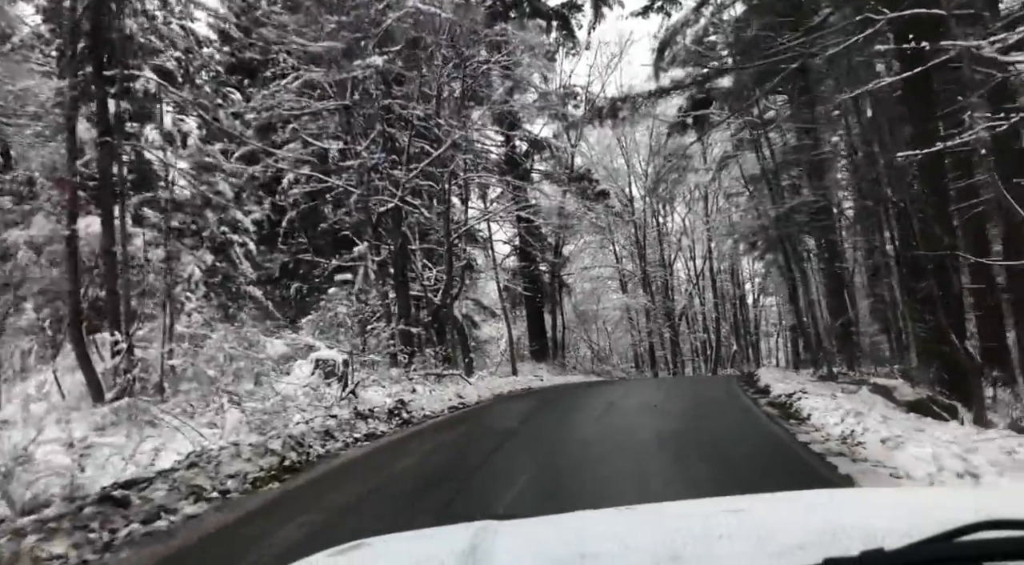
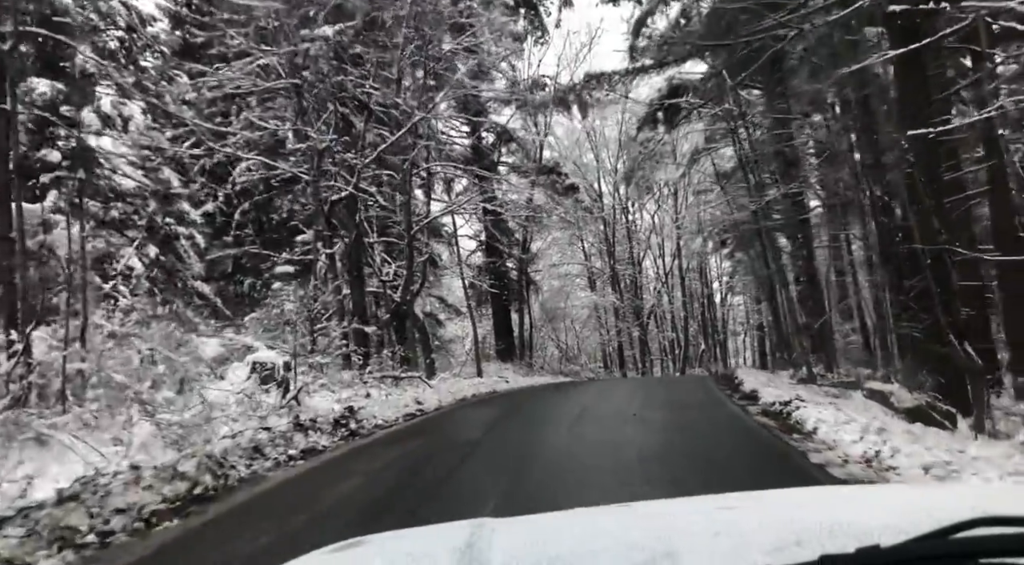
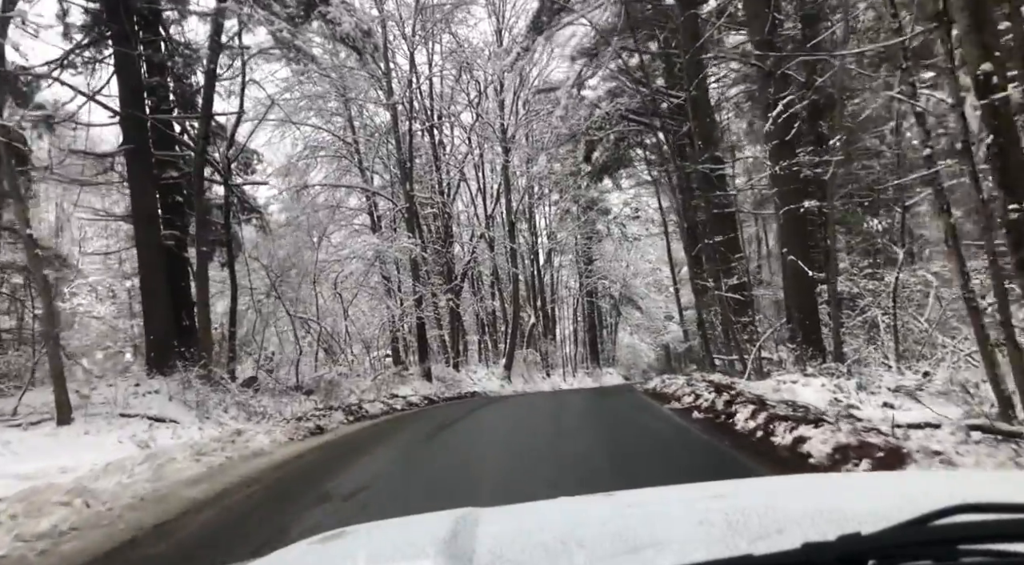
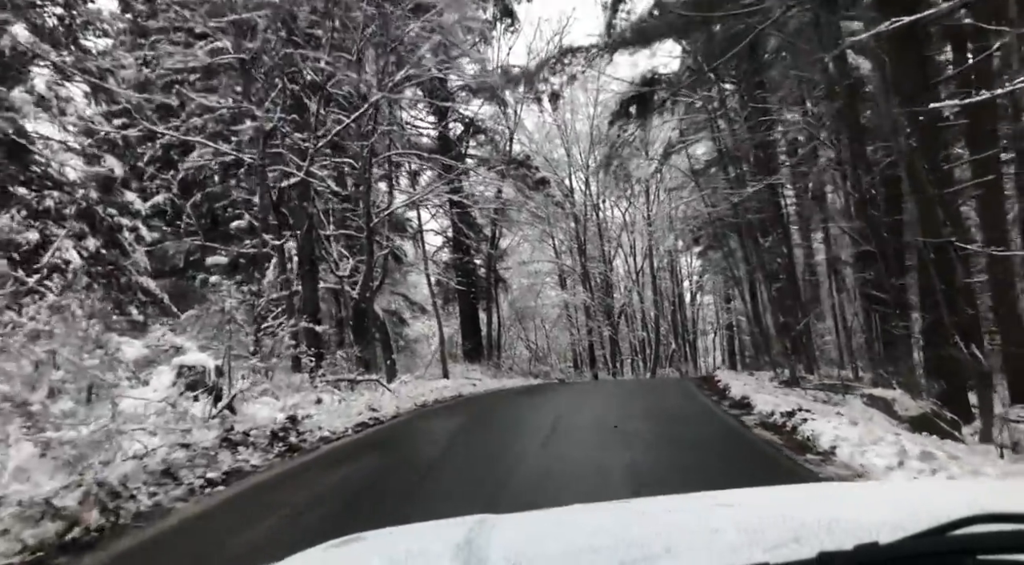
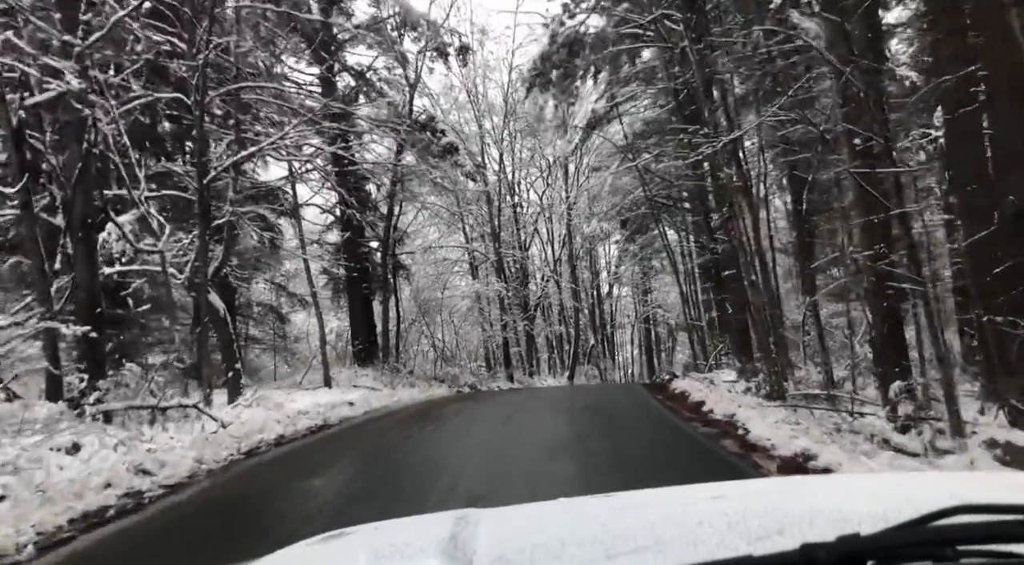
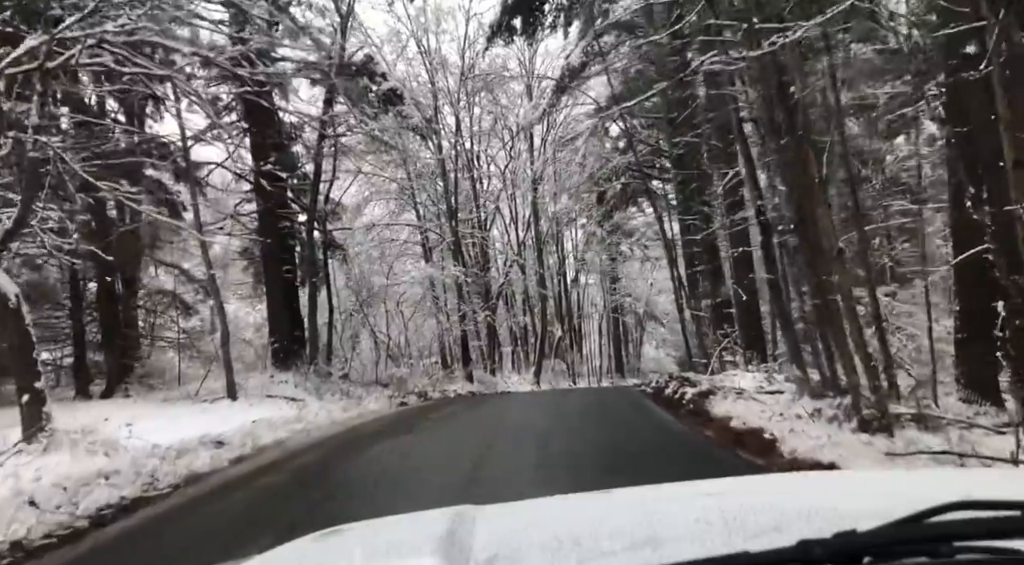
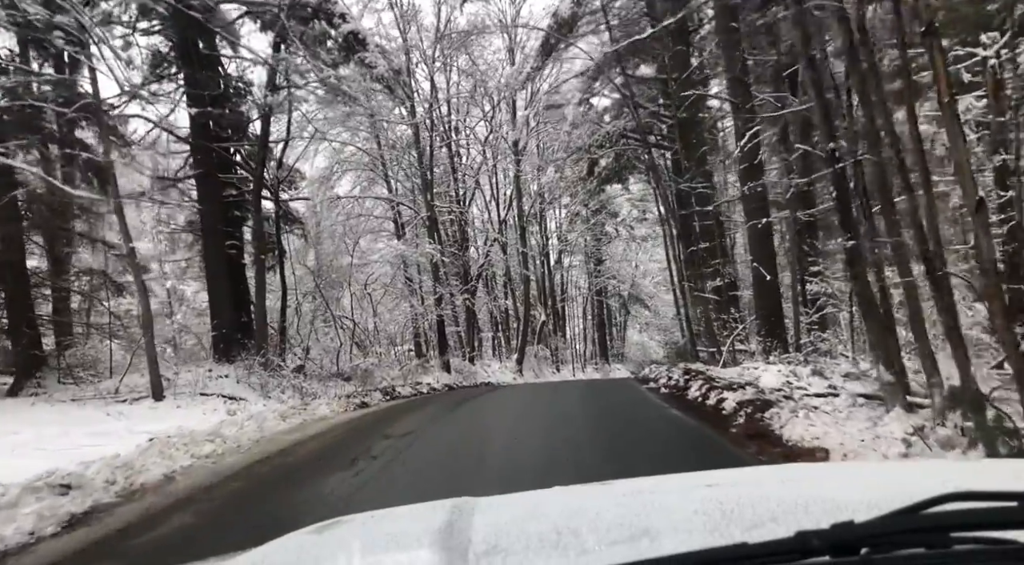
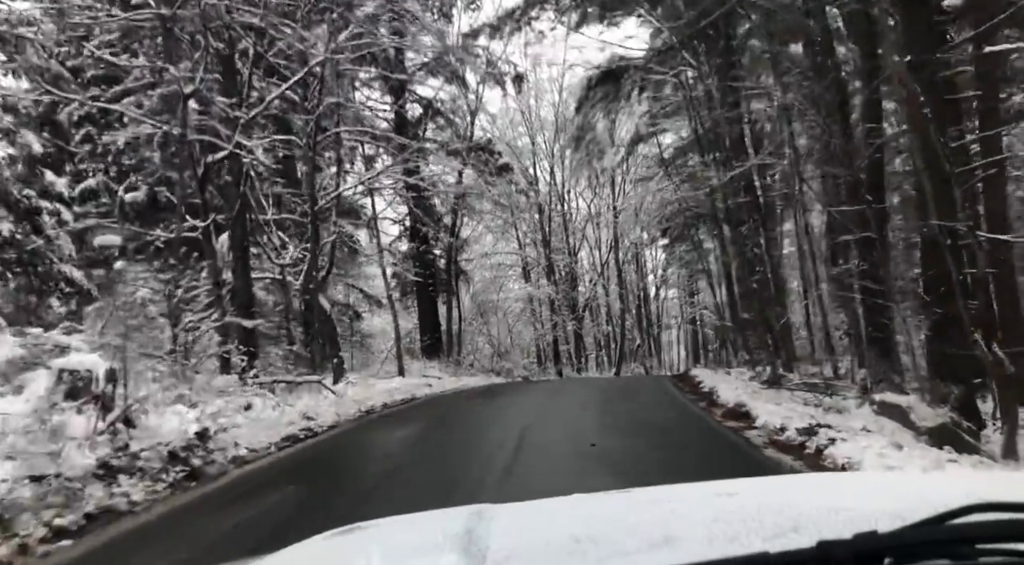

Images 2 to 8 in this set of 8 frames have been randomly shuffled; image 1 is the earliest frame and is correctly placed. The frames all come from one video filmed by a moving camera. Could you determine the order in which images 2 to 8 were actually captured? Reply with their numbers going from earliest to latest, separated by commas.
2, 4, 8, 5, 6, 7, 3
